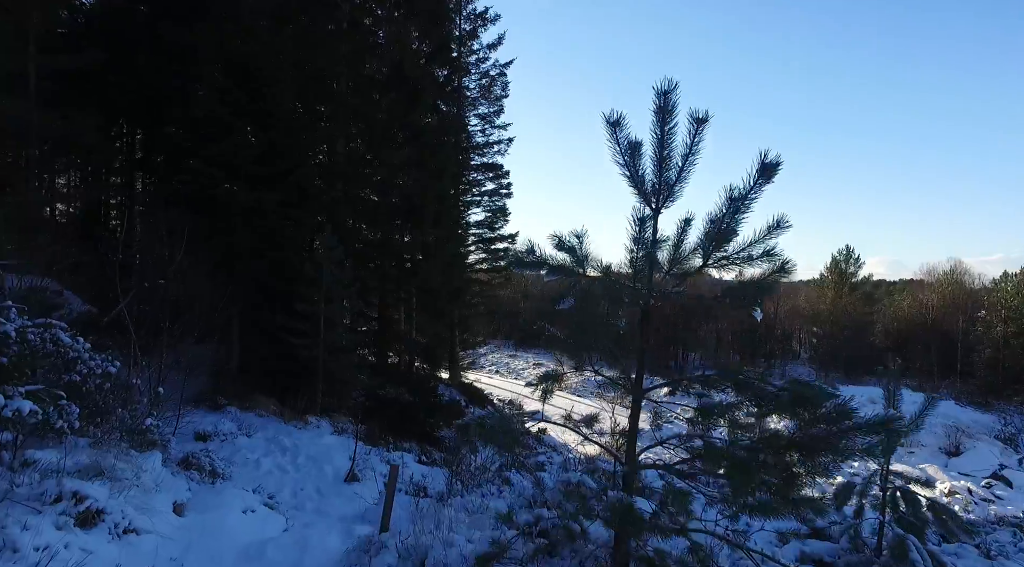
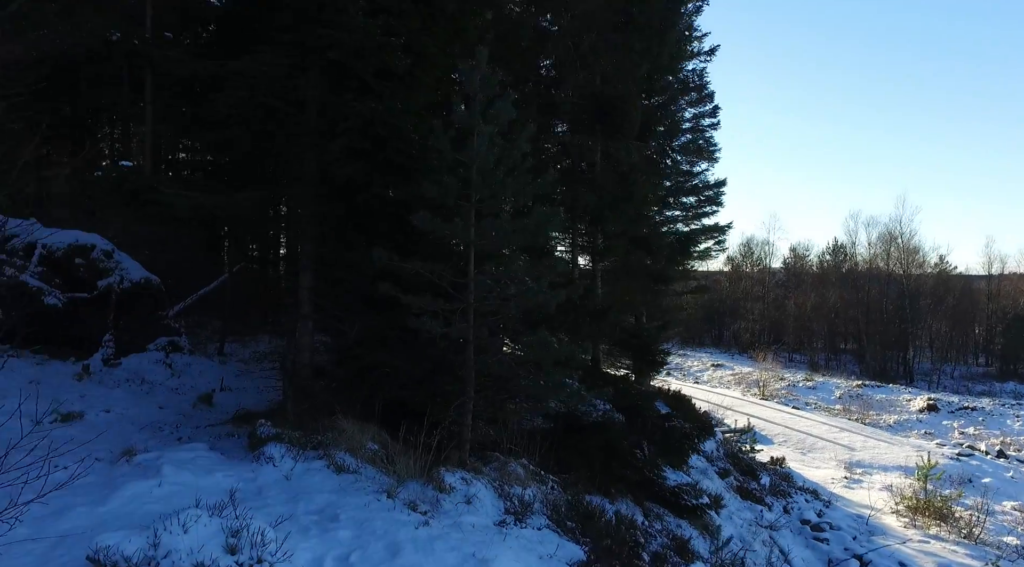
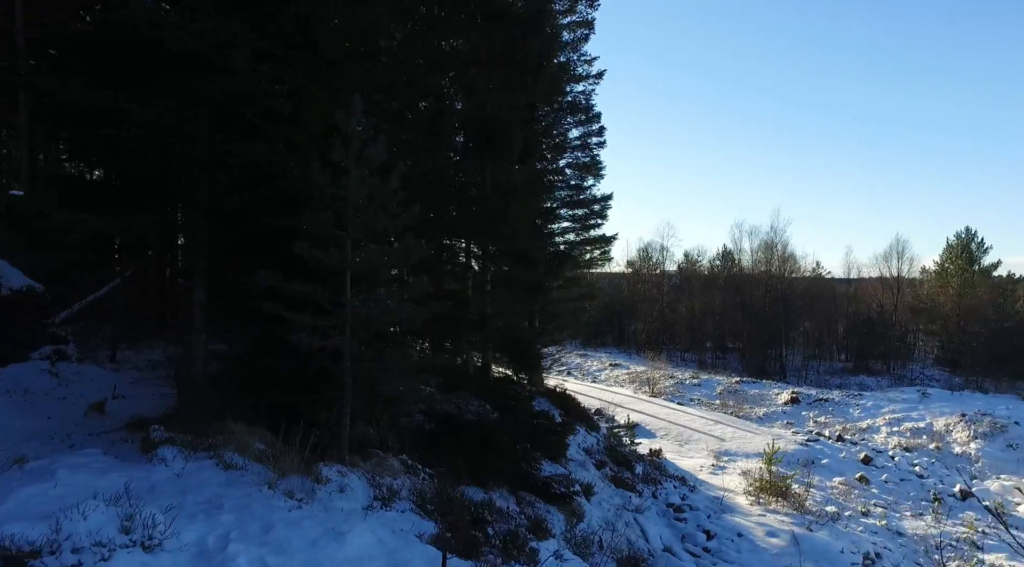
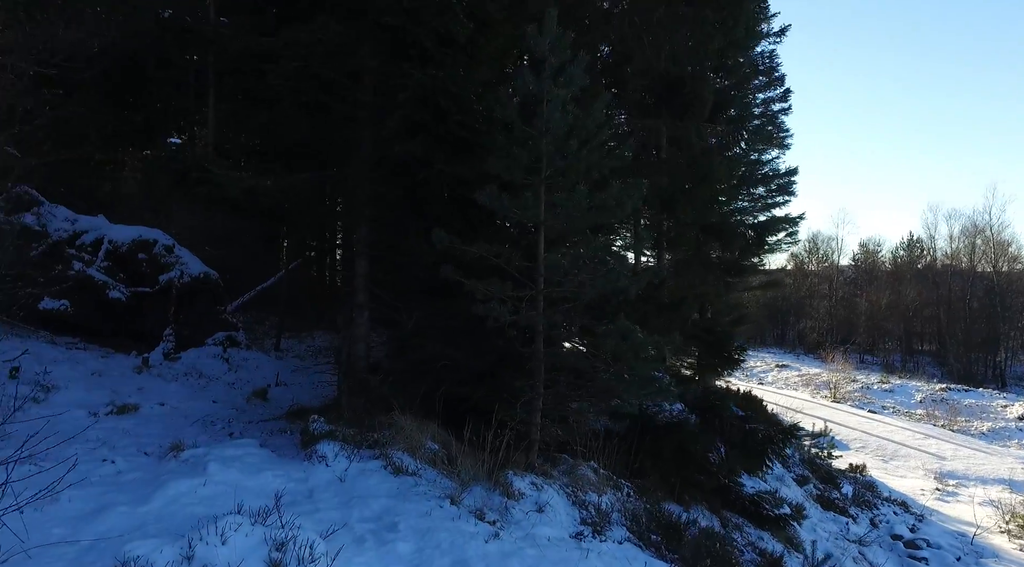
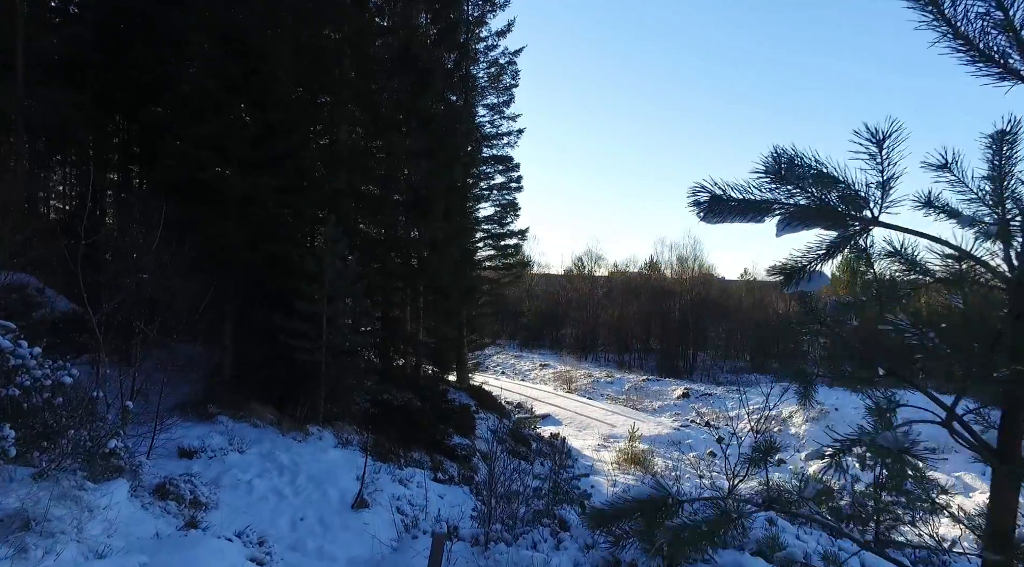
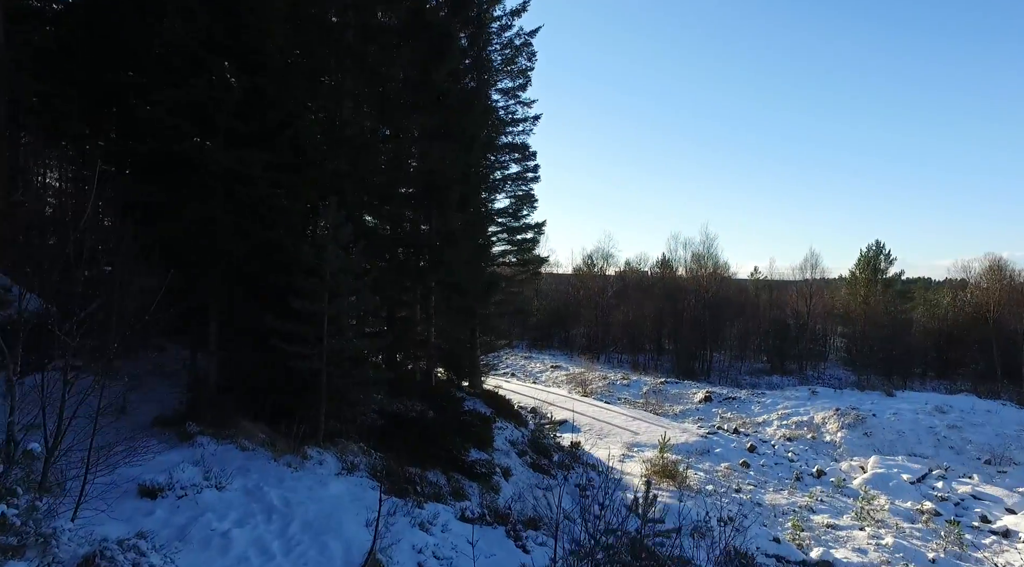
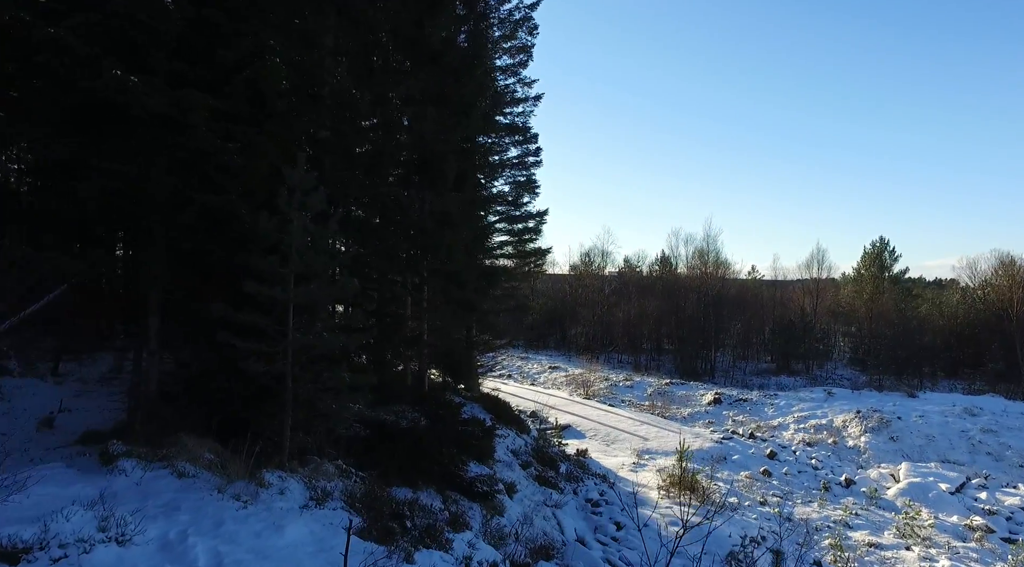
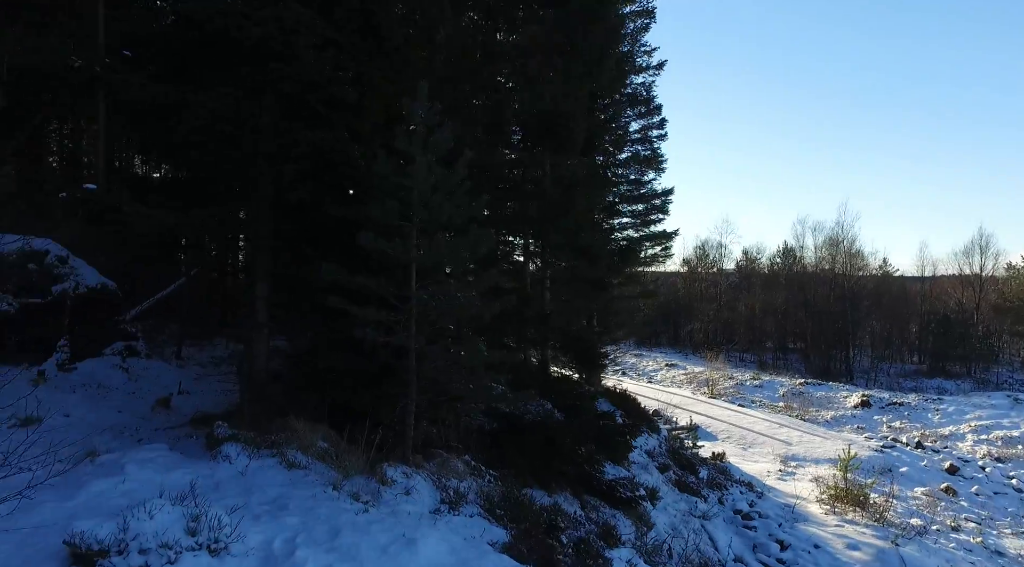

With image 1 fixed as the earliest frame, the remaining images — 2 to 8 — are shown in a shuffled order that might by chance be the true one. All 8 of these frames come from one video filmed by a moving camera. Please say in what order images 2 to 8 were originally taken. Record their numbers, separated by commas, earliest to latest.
5, 6, 7, 3, 8, 2, 4
